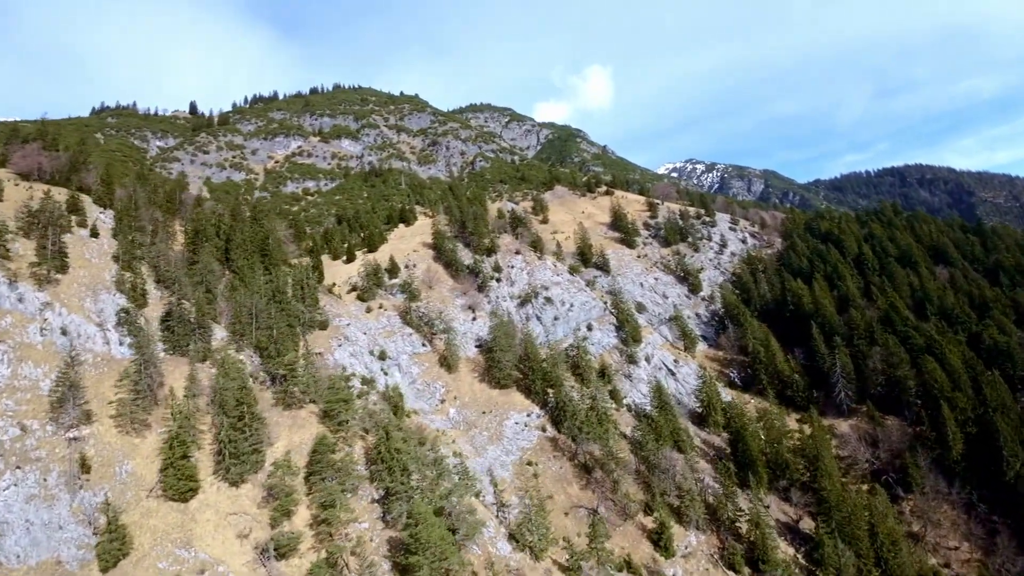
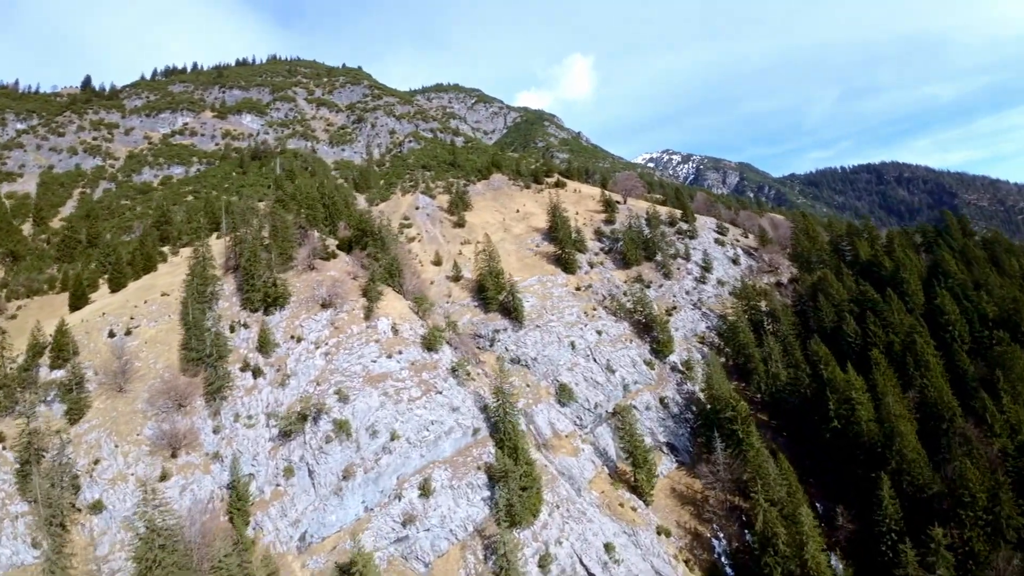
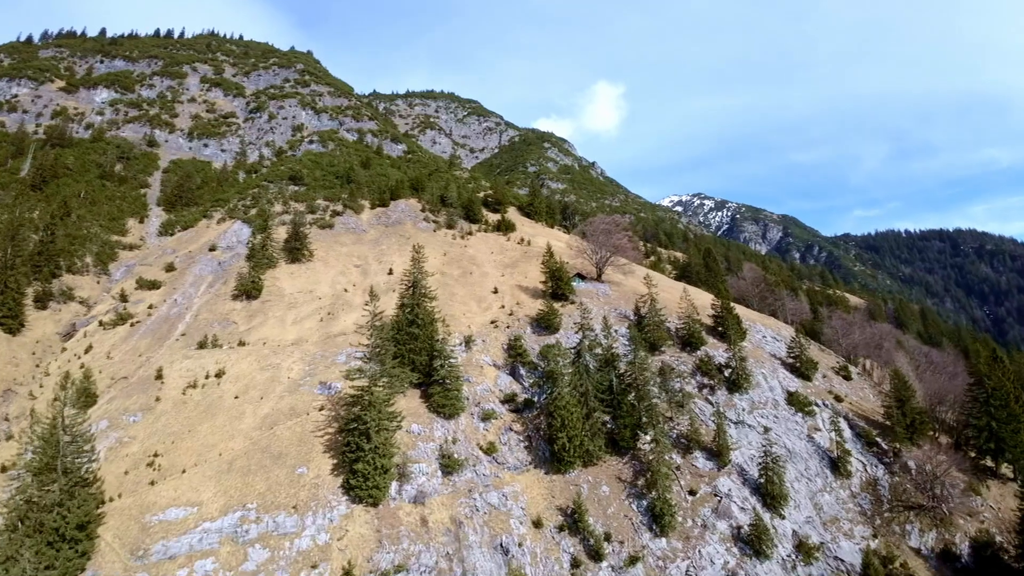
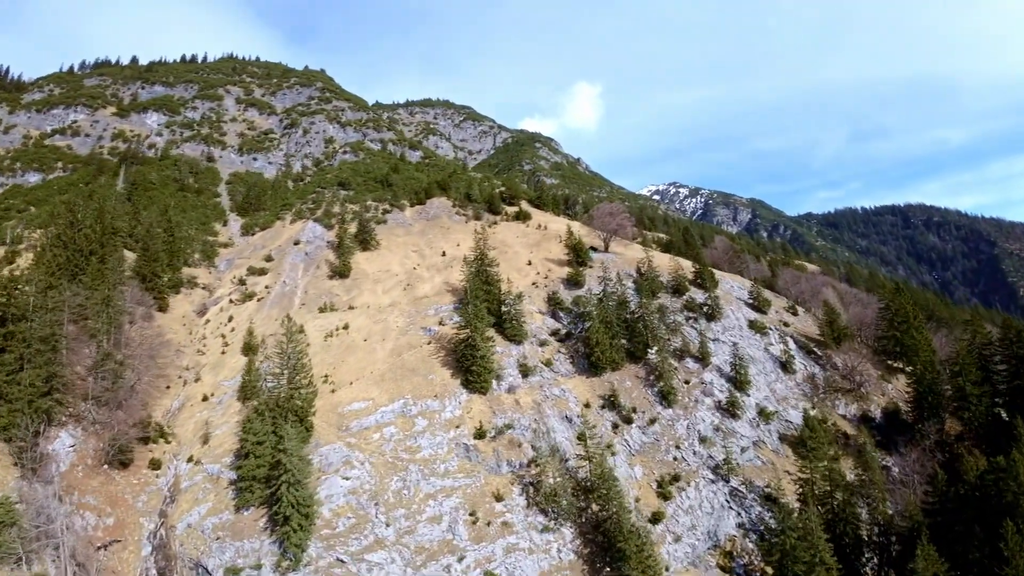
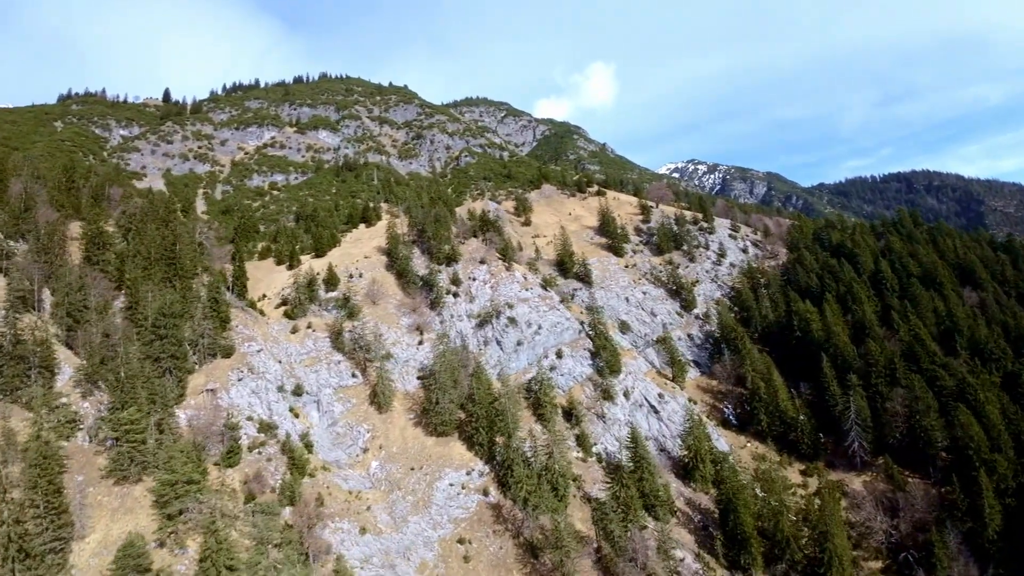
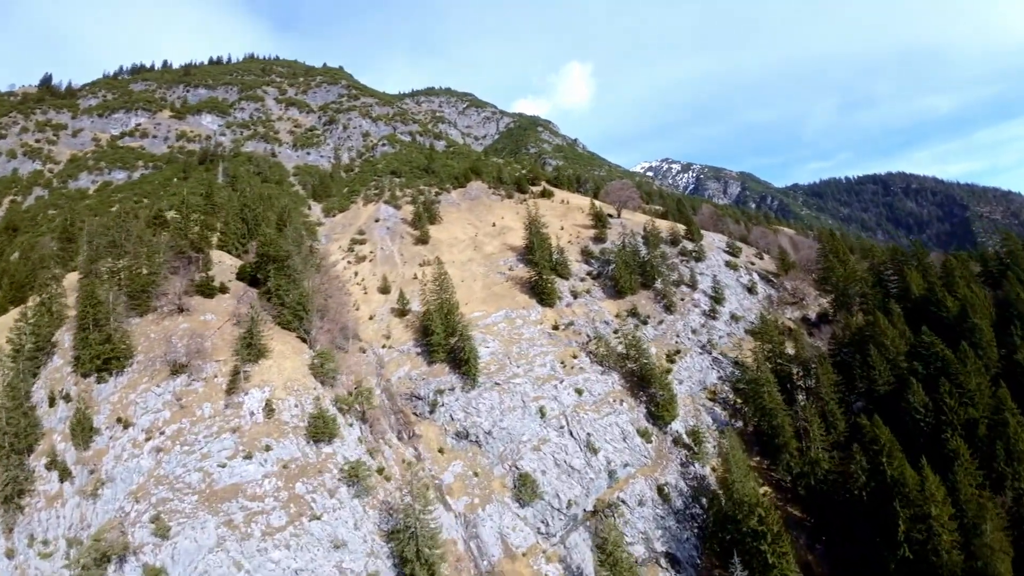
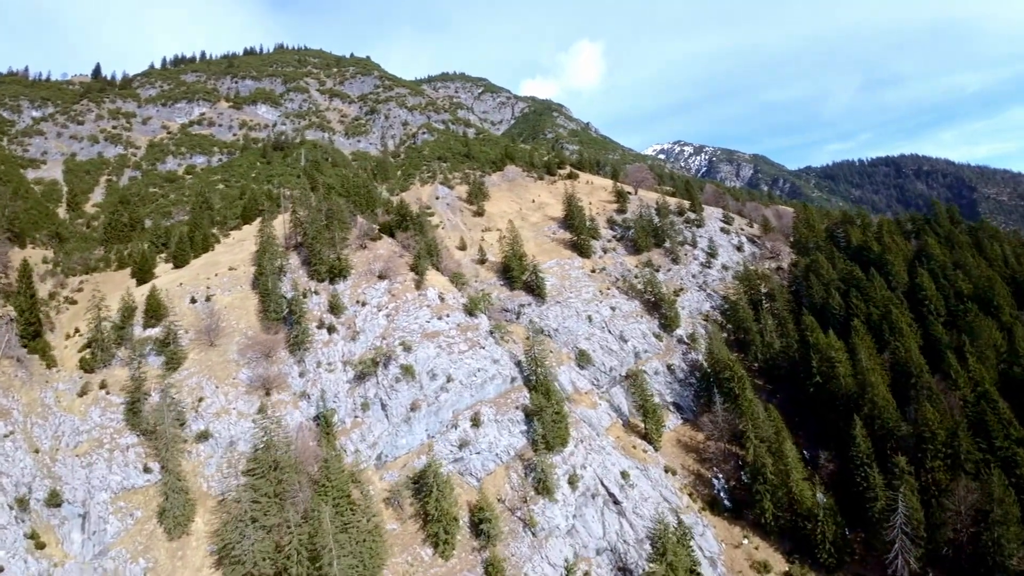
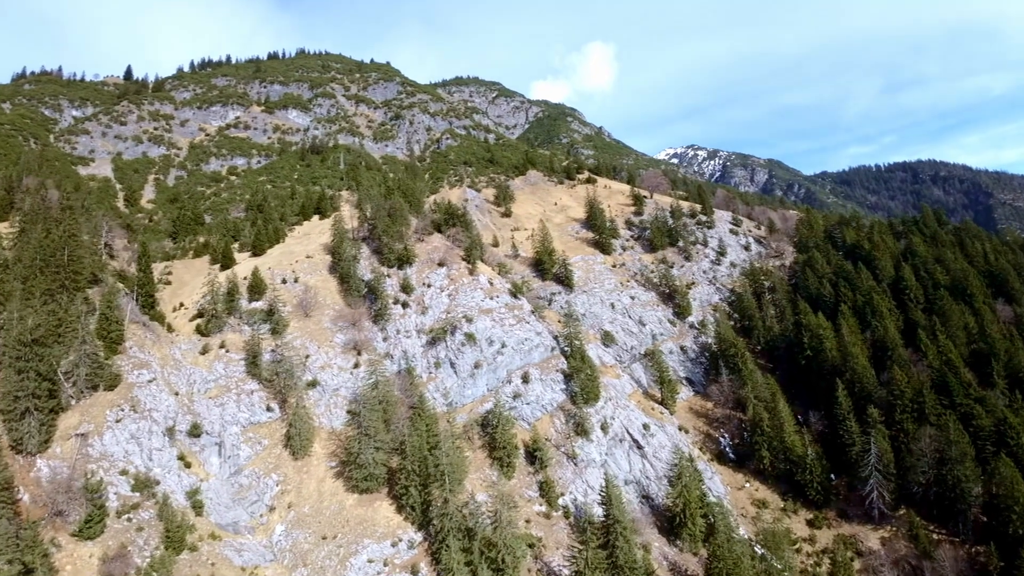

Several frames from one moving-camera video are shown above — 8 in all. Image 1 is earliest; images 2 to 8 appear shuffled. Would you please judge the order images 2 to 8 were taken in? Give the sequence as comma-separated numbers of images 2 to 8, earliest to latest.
5, 8, 7, 2, 6, 4, 3
